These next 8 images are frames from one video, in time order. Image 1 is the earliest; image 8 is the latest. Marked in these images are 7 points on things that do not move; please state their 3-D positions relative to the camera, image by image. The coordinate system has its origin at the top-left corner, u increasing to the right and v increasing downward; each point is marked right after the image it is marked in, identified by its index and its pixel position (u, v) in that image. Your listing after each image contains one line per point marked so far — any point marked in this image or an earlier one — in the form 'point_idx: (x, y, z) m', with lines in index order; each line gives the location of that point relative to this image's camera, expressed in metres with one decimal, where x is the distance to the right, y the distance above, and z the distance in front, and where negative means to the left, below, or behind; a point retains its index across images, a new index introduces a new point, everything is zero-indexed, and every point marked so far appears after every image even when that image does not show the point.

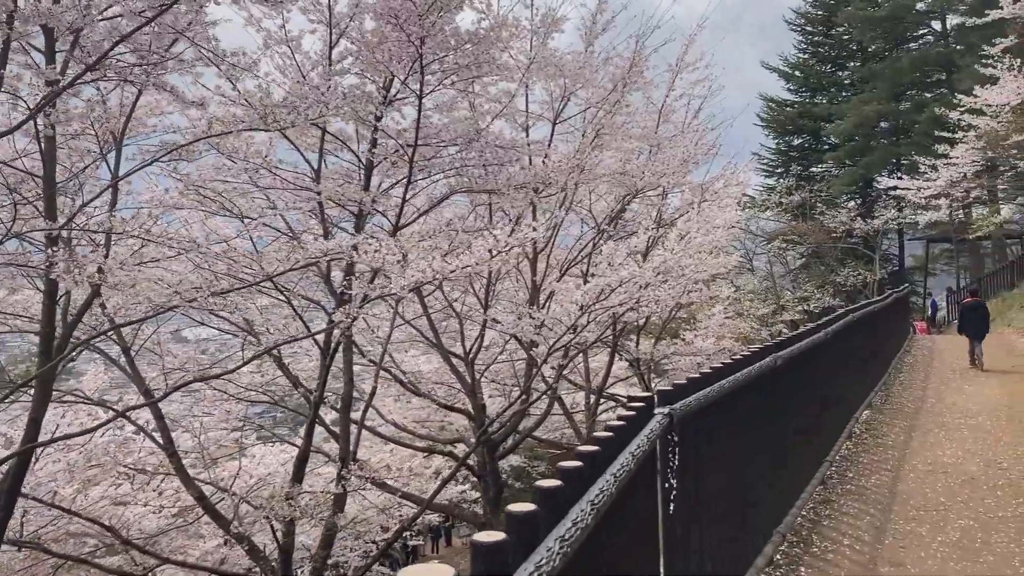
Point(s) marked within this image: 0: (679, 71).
0: (+1.5, +1.9, +8.3) m
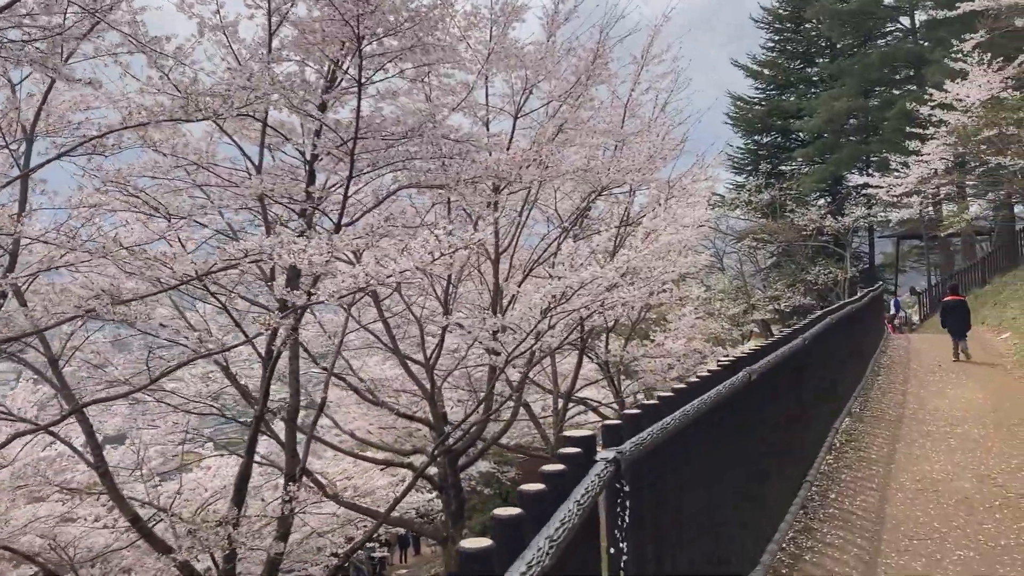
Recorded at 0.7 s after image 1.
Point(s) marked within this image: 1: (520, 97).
0: (+1.1, +1.9, +8.0) m
1: (+0.1, +1.5, +7.2) m
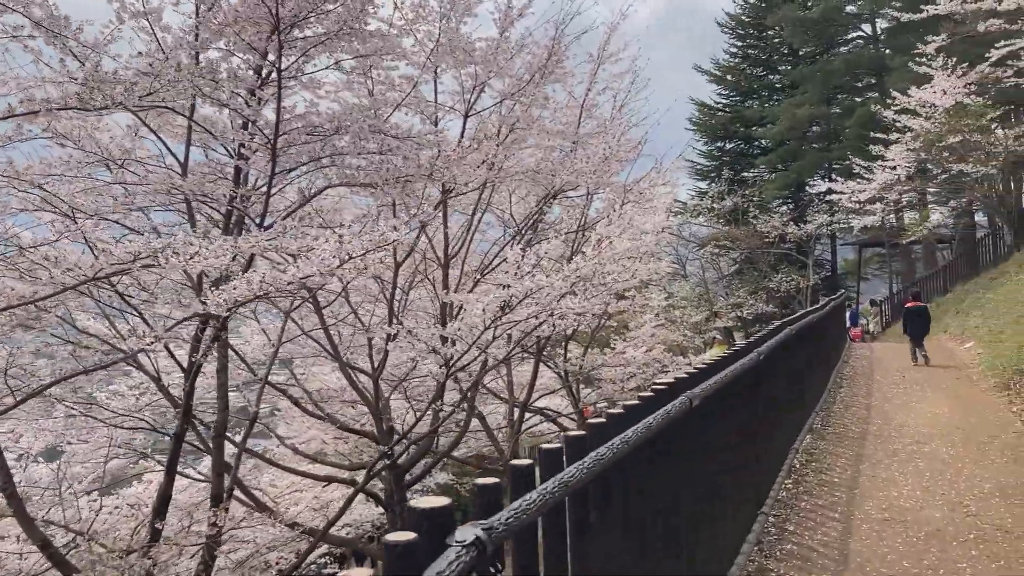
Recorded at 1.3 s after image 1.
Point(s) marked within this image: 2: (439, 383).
0: (+0.7, +1.9, +7.7) m
1: (-0.3, +1.4, +6.9) m
2: (-0.6, -0.7, +7.2) m
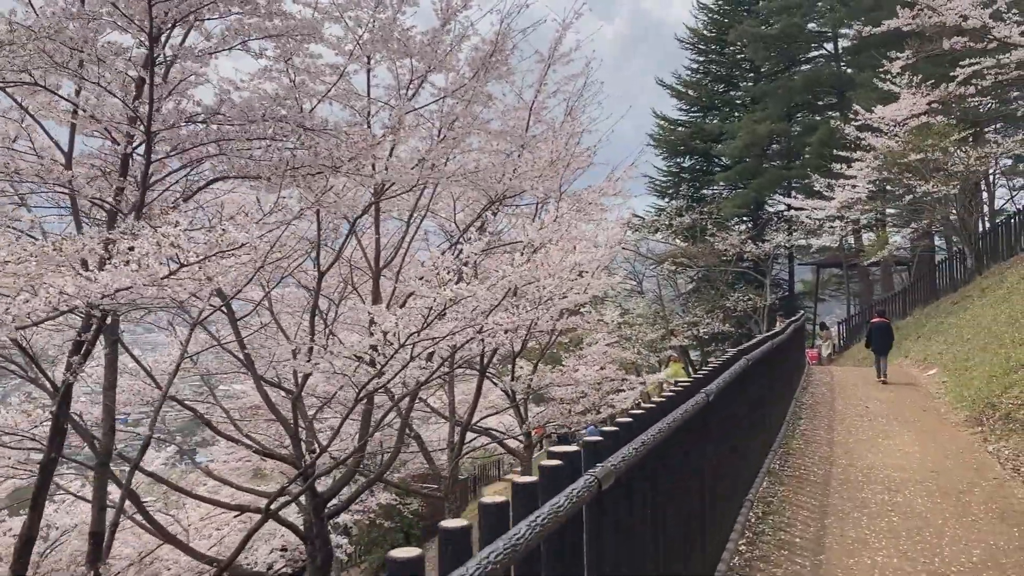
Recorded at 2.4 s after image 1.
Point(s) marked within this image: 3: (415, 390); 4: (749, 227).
0: (+0.3, +1.8, +7.2) m
1: (-0.7, +1.4, +6.3) m
2: (-1.0, -0.8, +6.6) m
3: (-0.8, -0.8, +7.6) m
4: (+5.1, +1.3, +20.0) m
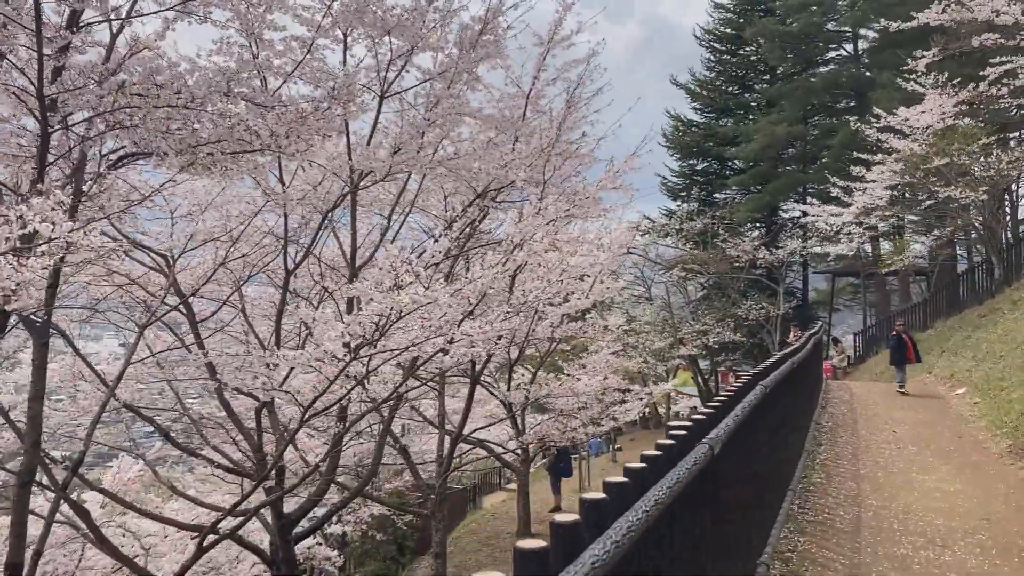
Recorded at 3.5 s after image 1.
0: (+0.3, +1.7, +6.6) m
1: (-0.8, +1.3, +5.7) m
2: (-1.1, -0.8, +6.0) m
3: (-0.9, -0.8, +7.0) m
4: (+5.2, +1.1, +19.3) m
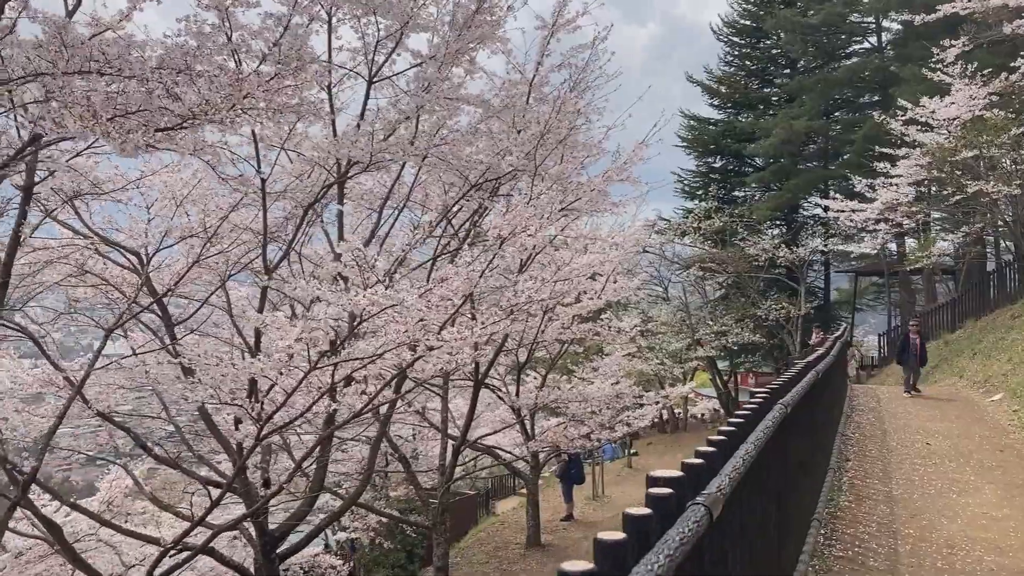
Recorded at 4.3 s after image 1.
0: (+0.3, +1.7, +6.2) m
1: (-0.8, +1.3, +5.3) m
2: (-1.1, -0.8, +5.6) m
3: (-0.8, -0.8, +6.6) m
4: (+5.4, +1.1, +18.8) m
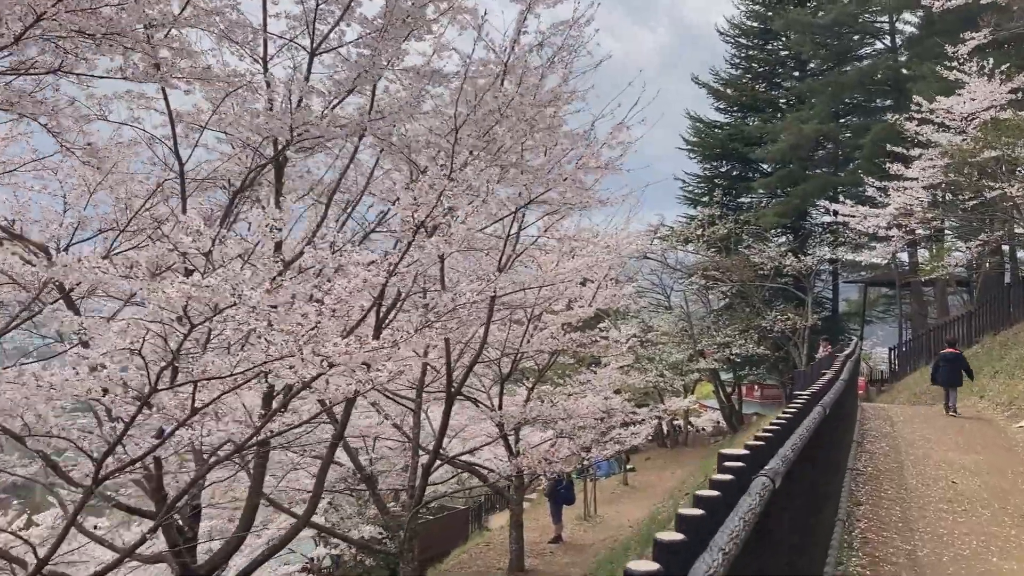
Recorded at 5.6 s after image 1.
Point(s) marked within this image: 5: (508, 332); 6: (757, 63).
0: (+0.1, +1.7, +5.5) m
1: (-0.9, +1.3, +4.6) m
2: (-1.3, -0.8, +4.9) m
3: (-1.0, -0.8, +5.9) m
4: (+5.4, +0.9, +18.0) m
5: (0.0, -0.4, +8.9) m
6: (+5.2, +4.8, +19.8) m
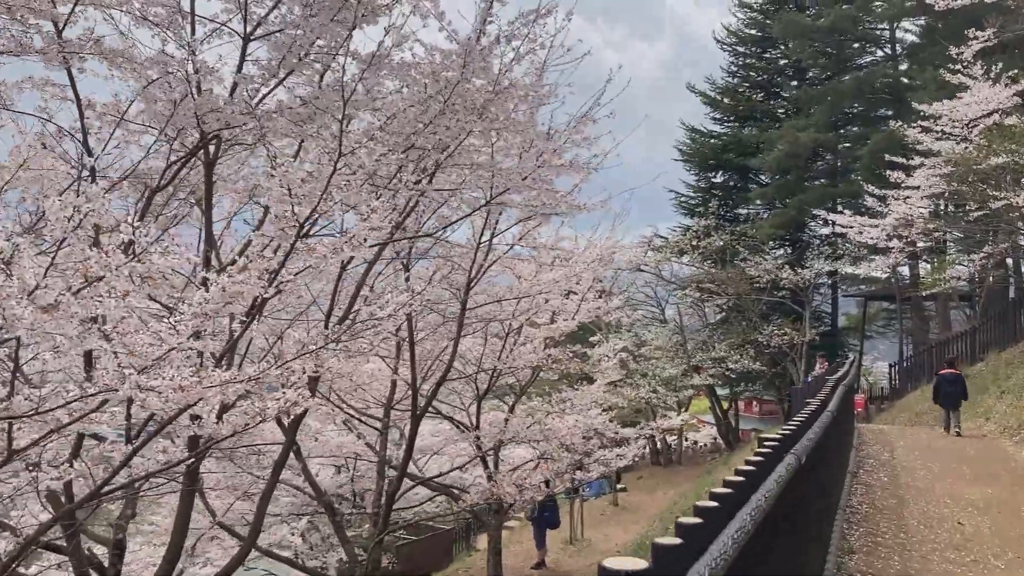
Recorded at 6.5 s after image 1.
0: (-0.1, +1.6, +5.0) m
1: (-1.1, +1.3, +4.2) m
2: (-1.5, -0.9, +4.4) m
3: (-1.2, -0.9, +5.4) m
4: (+5.2, +0.7, +17.6) m
5: (-0.2, -0.5, +8.5) m
6: (+5.0, +4.5, +19.4) m
